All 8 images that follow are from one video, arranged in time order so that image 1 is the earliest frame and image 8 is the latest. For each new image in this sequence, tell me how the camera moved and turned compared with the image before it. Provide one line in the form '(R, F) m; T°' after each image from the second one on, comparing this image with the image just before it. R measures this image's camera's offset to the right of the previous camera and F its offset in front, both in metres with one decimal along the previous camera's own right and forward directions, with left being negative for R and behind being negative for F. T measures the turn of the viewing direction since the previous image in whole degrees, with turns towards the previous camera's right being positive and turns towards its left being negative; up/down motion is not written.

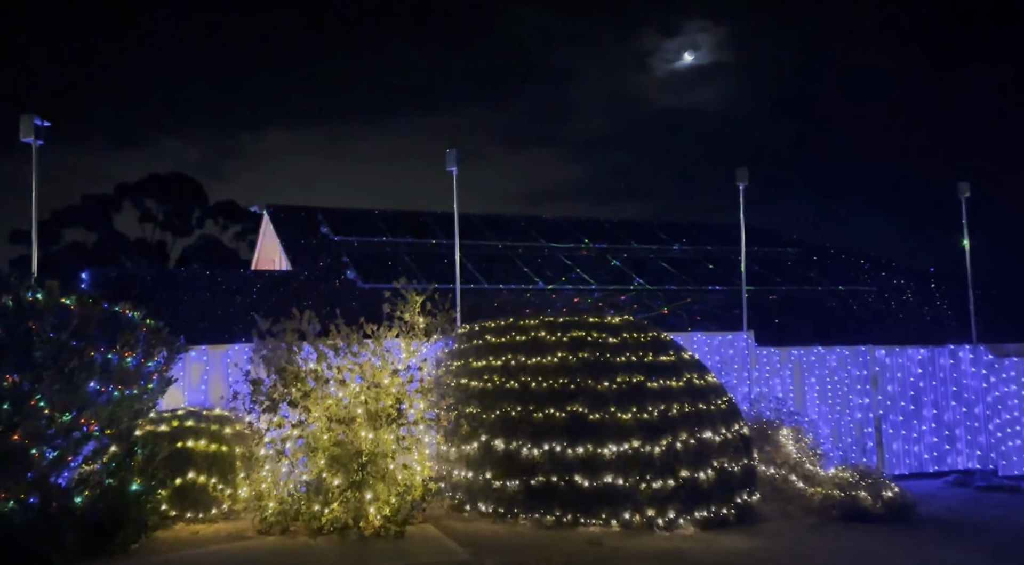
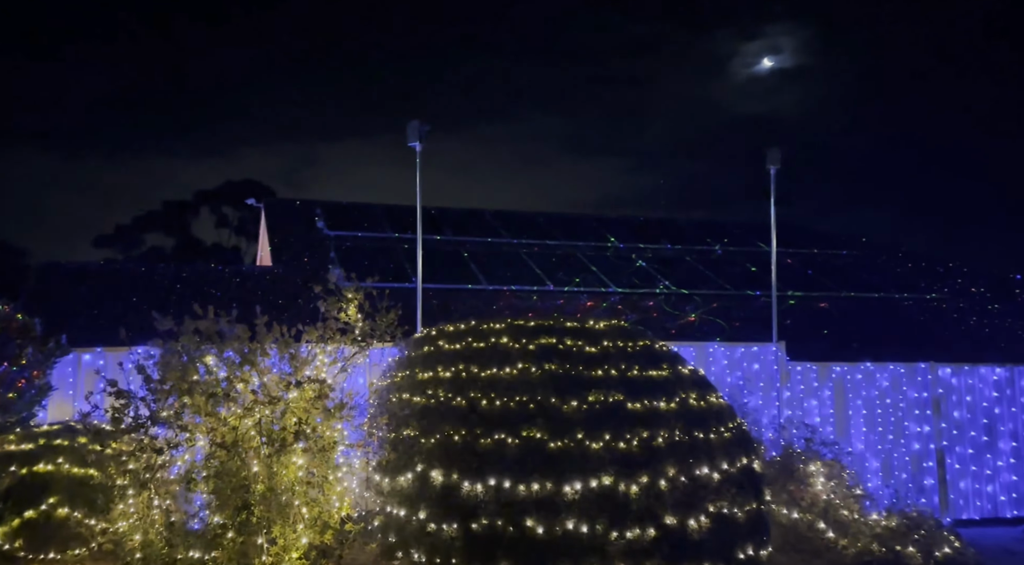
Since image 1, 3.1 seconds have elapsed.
(+1.1, +2.2) m; -4°
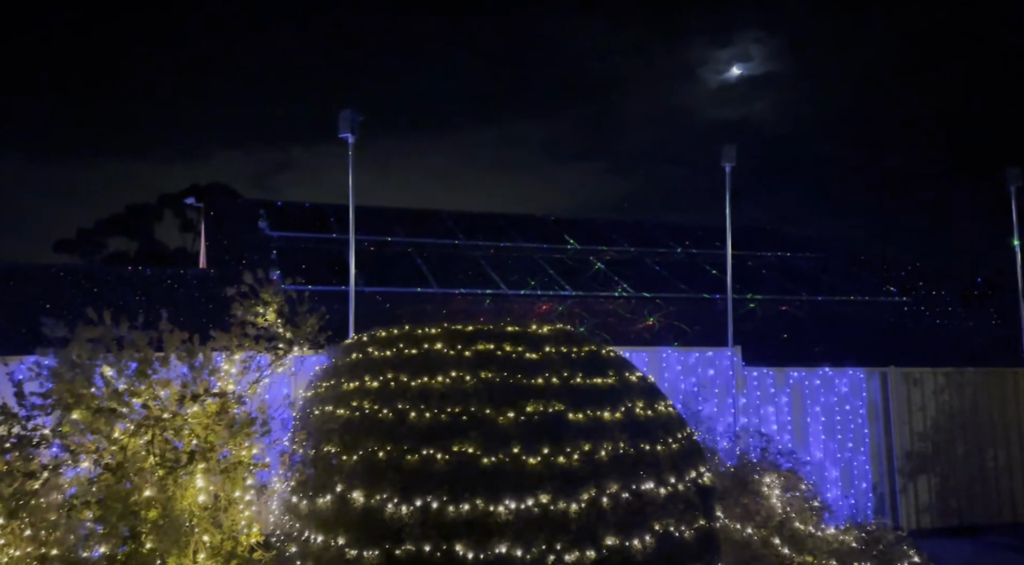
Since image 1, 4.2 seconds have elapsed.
(+0.3, +0.7) m; +2°
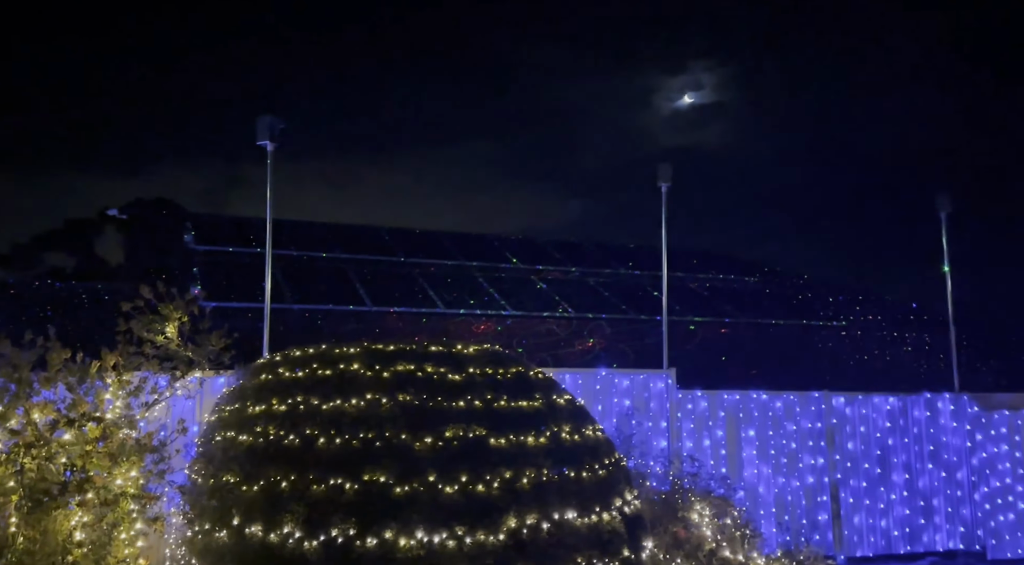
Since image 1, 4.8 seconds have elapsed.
(+0.2, +0.3) m; +3°
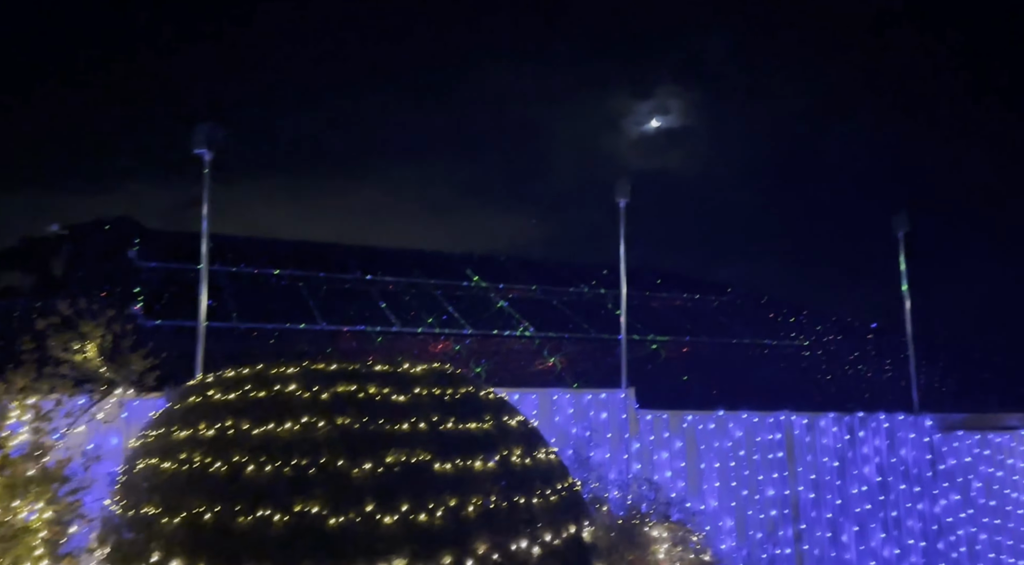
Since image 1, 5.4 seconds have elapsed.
(+0.2, +0.3) m; +2°
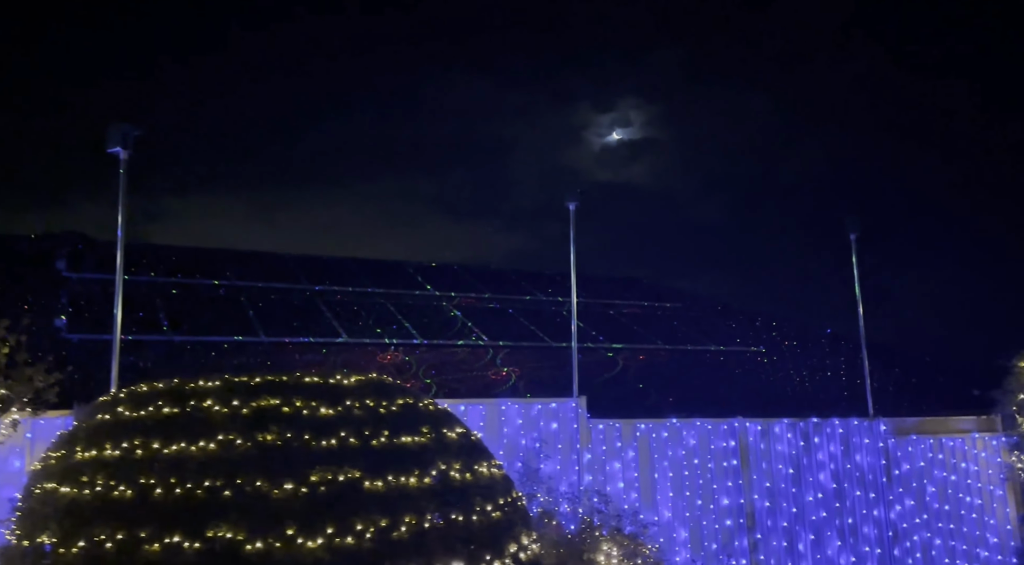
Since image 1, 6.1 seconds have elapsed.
(+0.2, +0.4) m; +2°
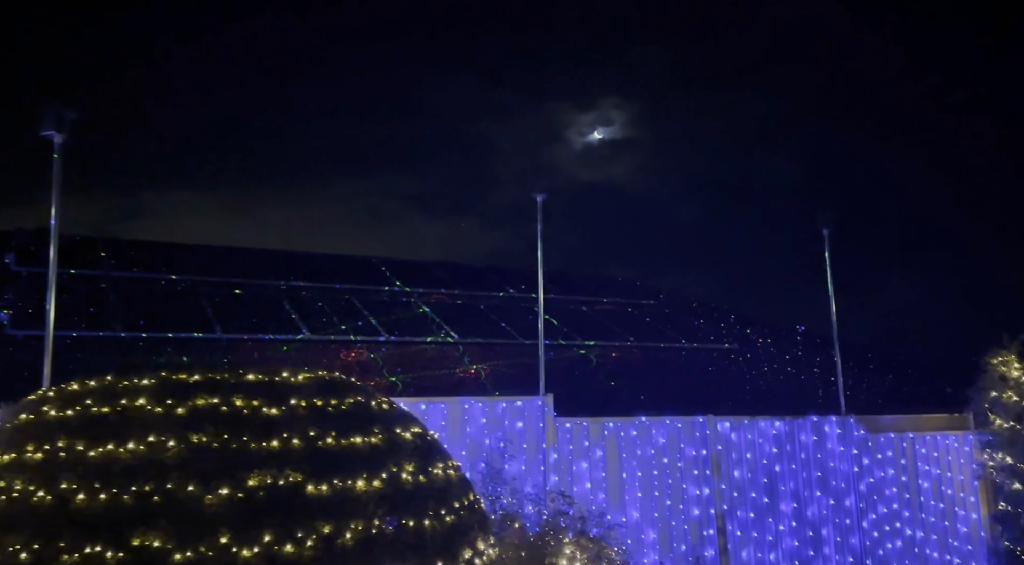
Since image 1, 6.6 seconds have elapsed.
(+0.1, +0.3) m; +1°
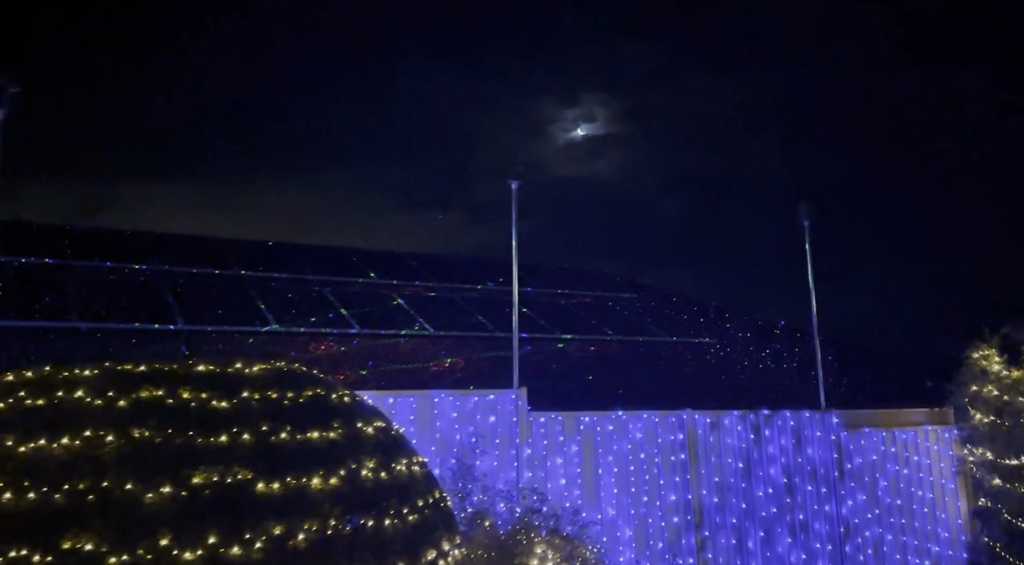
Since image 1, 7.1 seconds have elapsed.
(+0.1, +0.3) m; +1°
